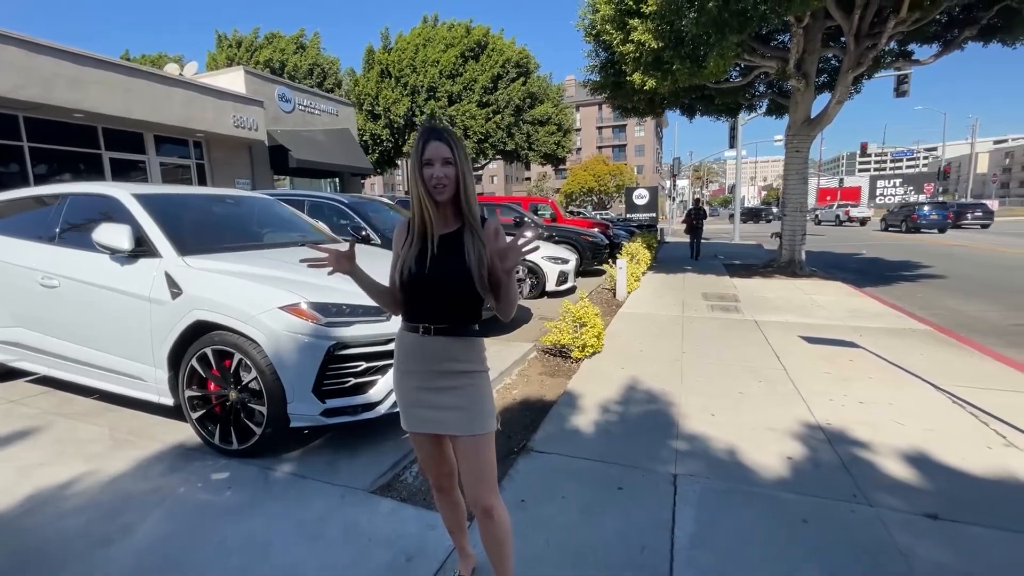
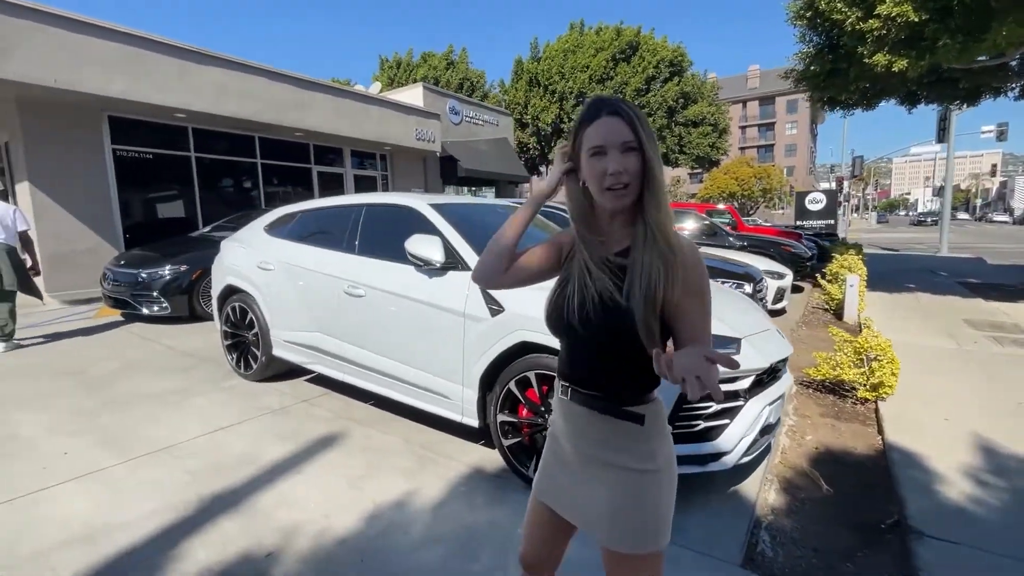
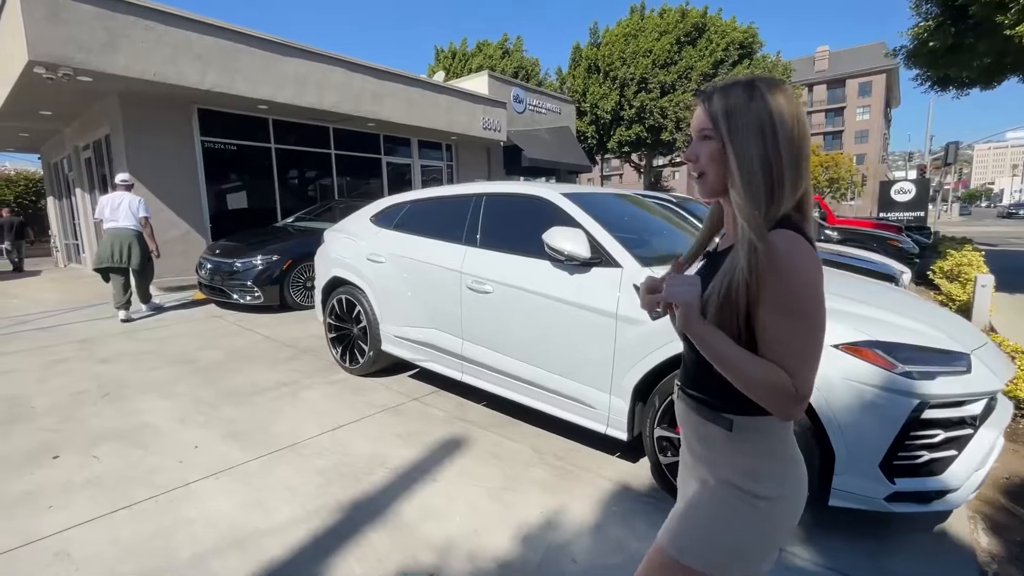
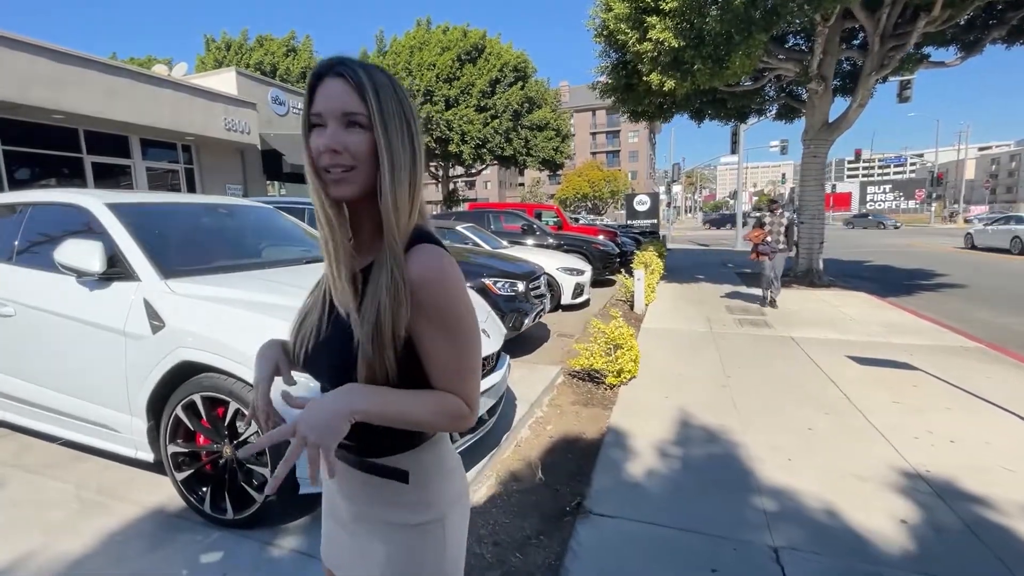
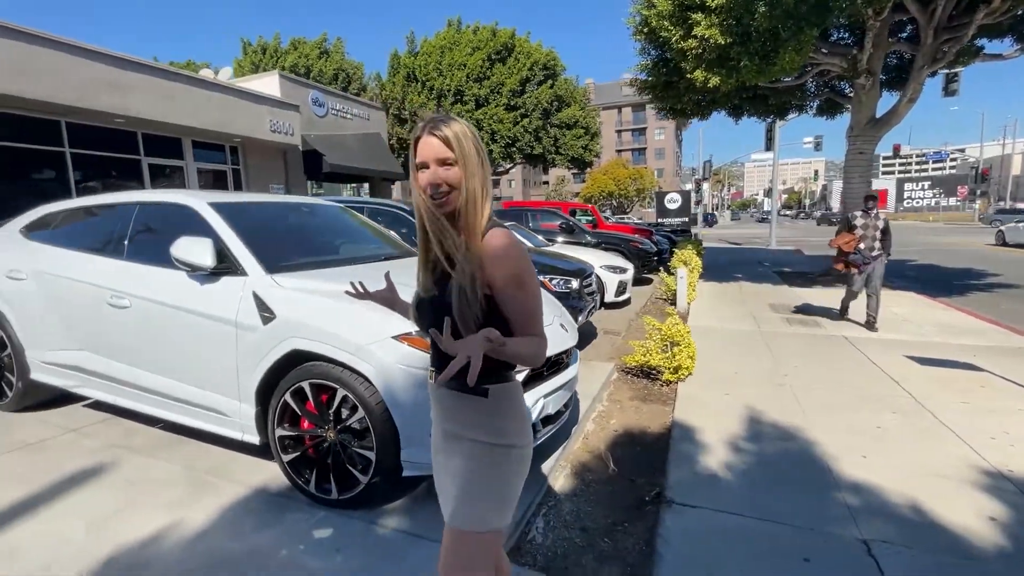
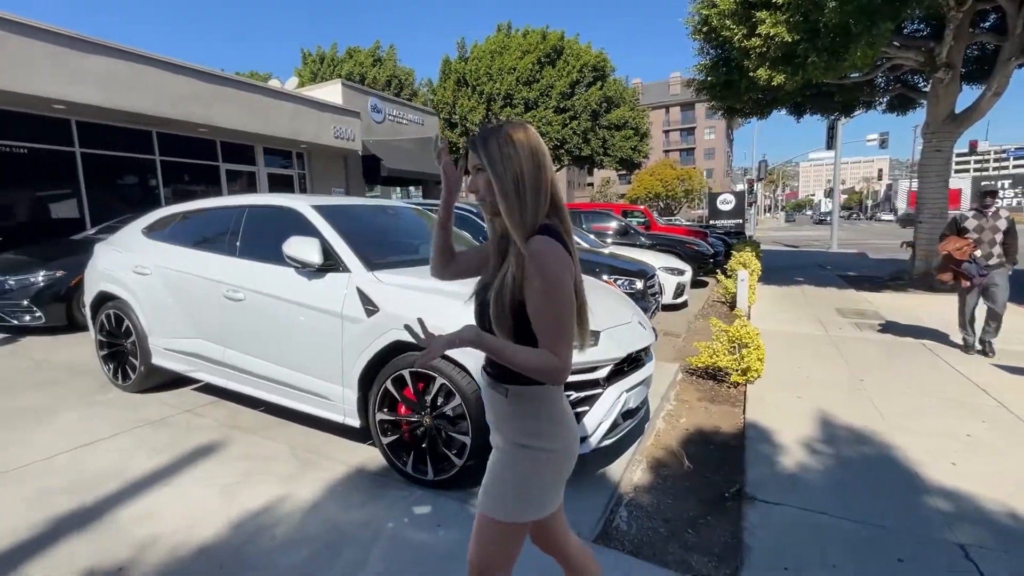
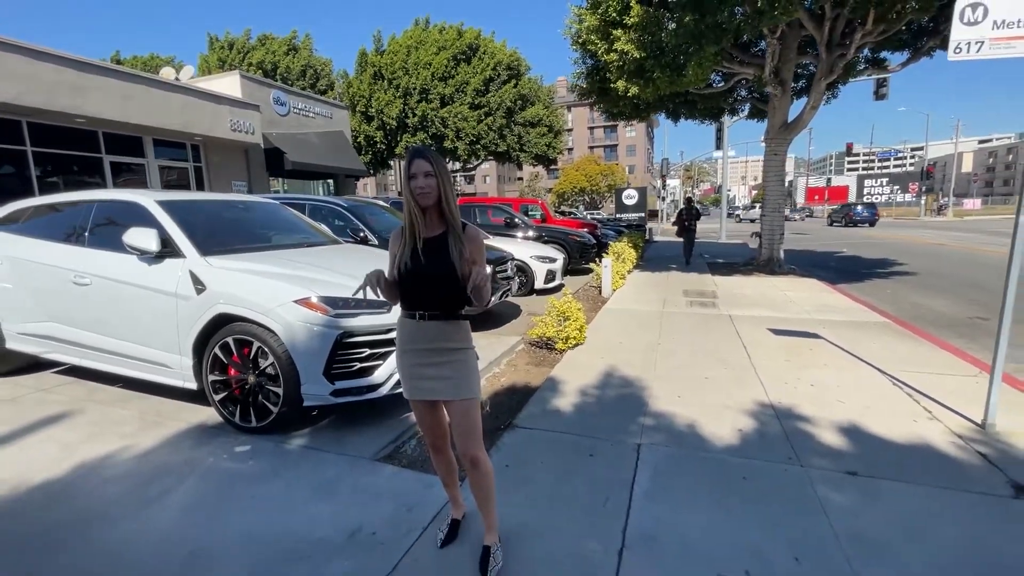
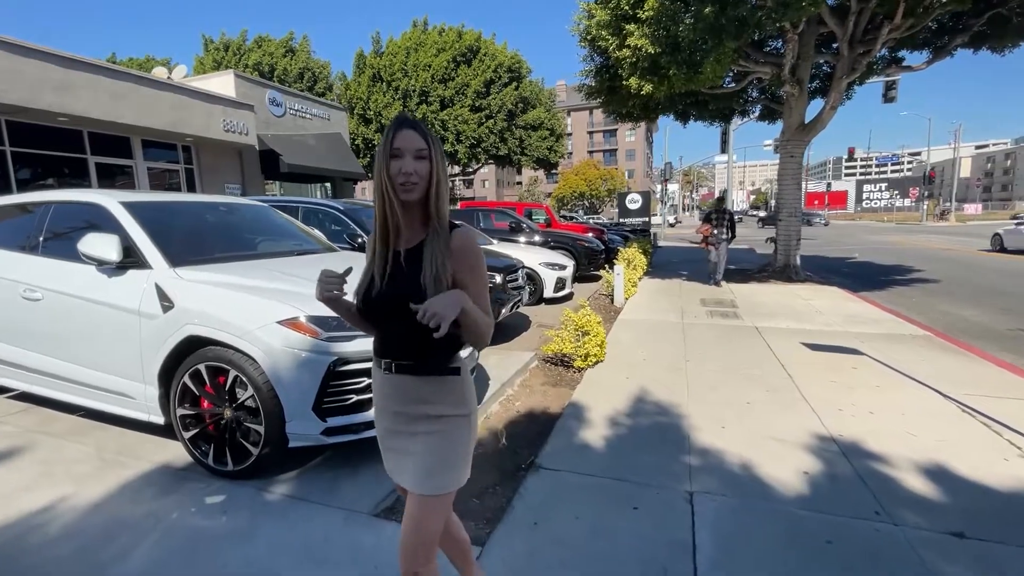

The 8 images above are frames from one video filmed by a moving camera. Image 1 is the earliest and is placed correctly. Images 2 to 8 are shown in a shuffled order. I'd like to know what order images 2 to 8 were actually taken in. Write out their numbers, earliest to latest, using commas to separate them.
7, 8, 4, 5, 6, 2, 3
